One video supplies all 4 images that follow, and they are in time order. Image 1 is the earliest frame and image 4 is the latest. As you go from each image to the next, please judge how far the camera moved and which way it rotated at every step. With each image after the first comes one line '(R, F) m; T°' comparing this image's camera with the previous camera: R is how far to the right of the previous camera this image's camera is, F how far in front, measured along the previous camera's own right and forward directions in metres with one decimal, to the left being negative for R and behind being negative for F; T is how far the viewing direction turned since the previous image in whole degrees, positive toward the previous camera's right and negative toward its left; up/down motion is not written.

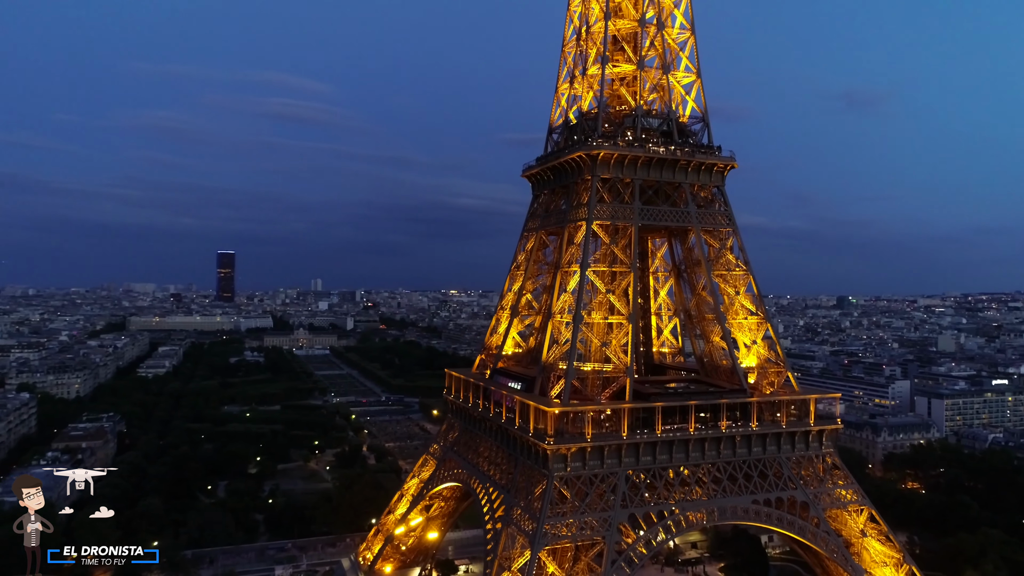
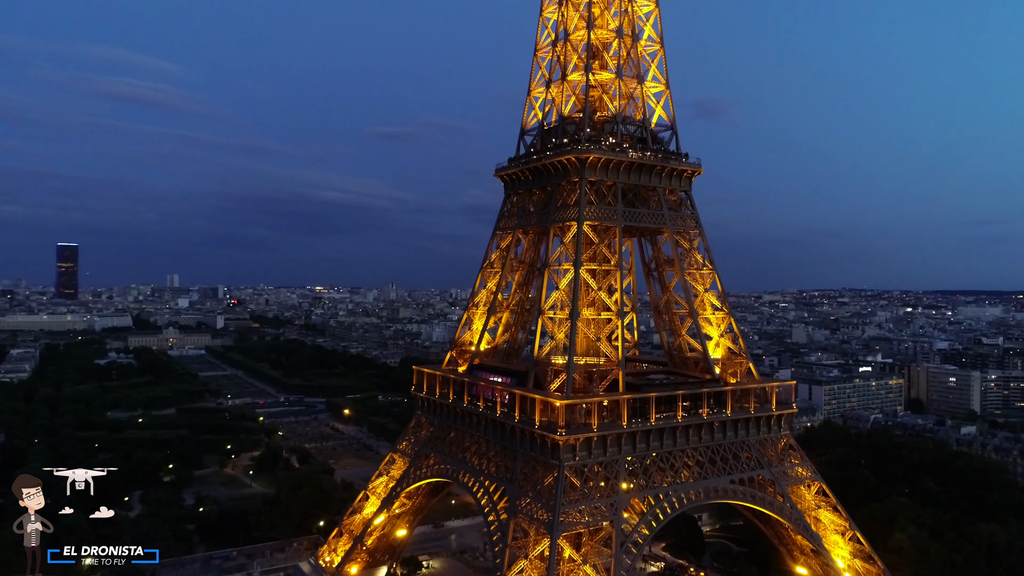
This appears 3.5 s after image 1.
(-2.6, -0.1) m; +10°
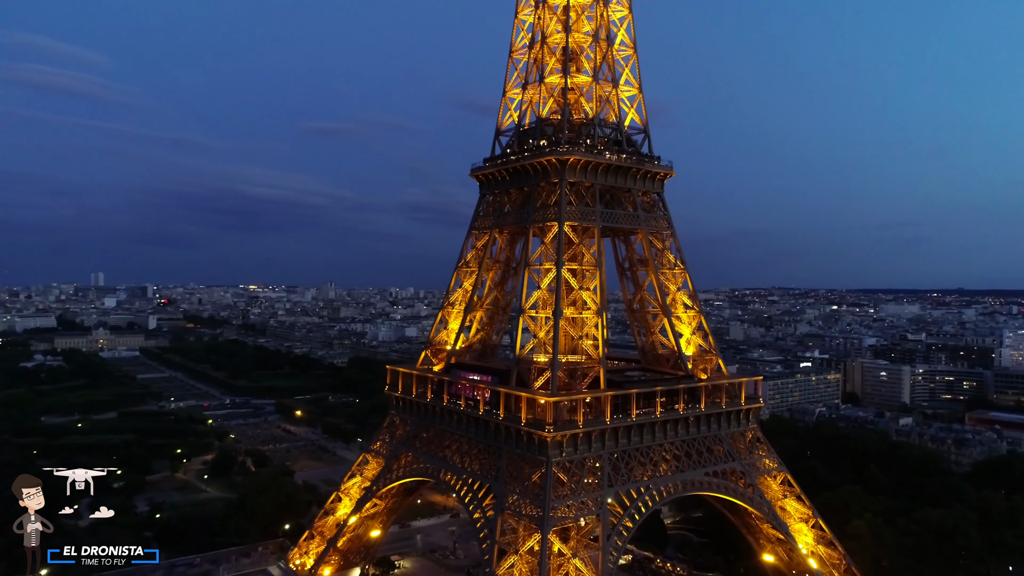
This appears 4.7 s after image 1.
(-0.9, -0.1) m; +5°
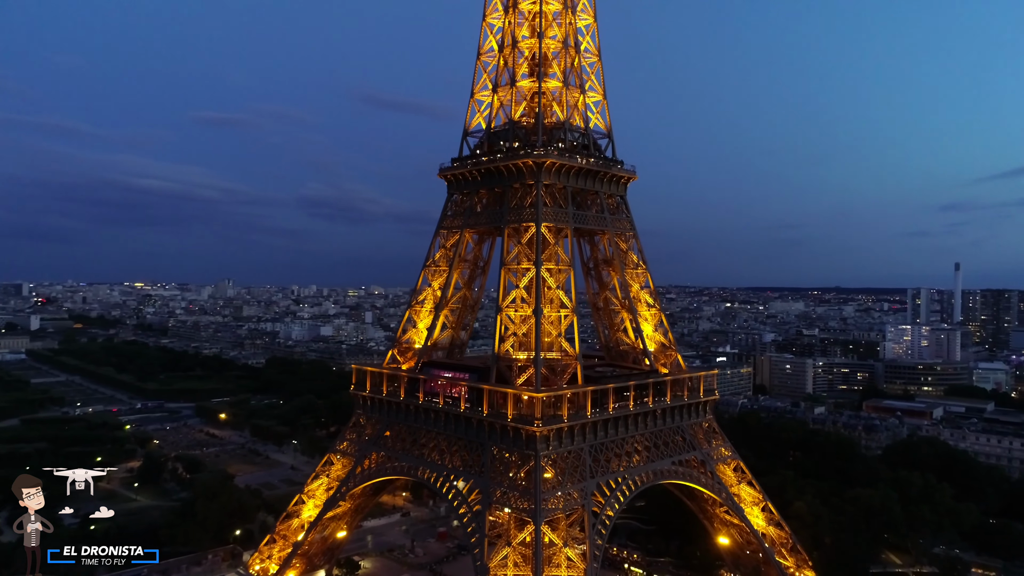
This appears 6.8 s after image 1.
(-1.7, -0.2) m; +8°
